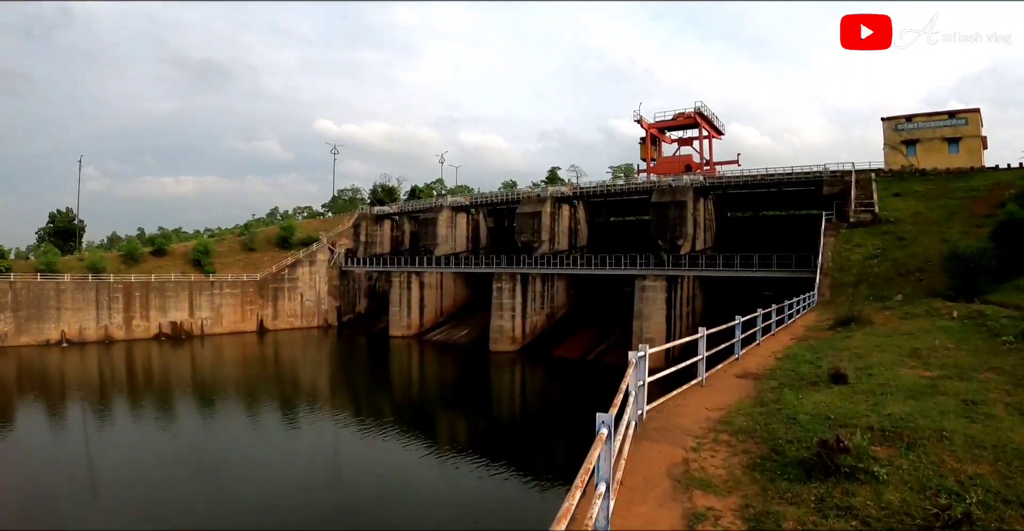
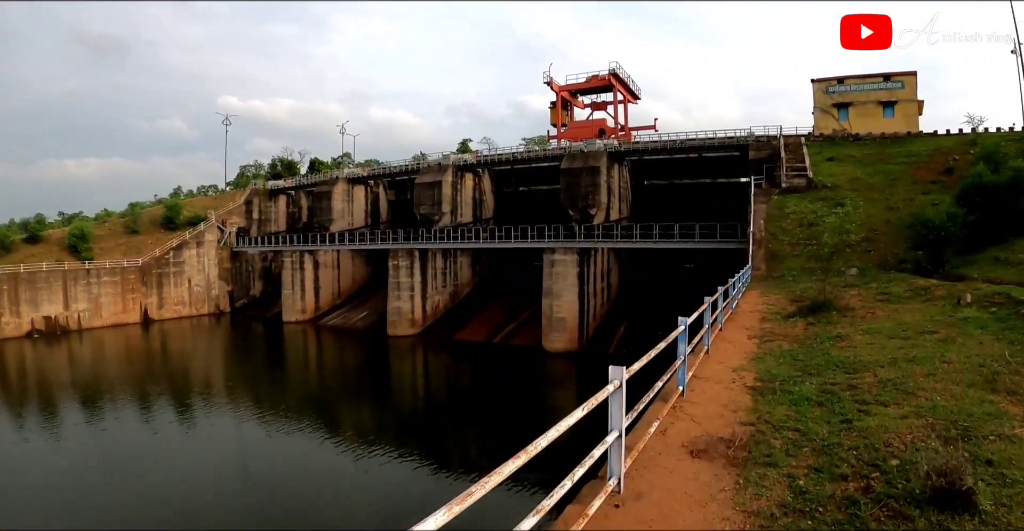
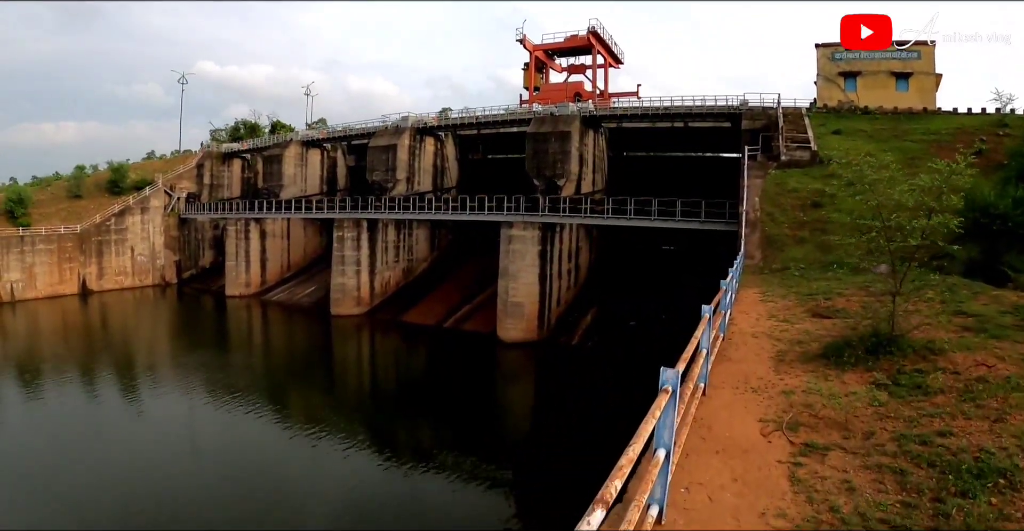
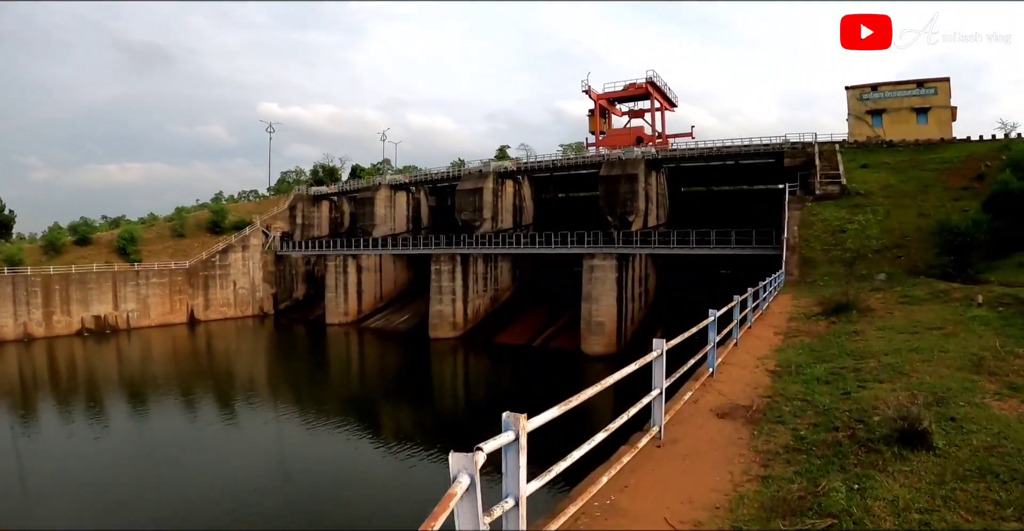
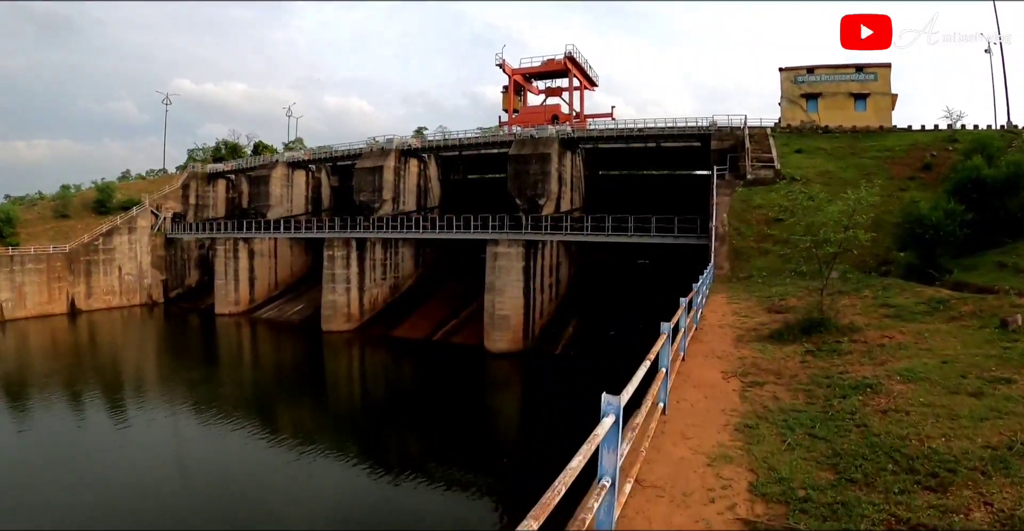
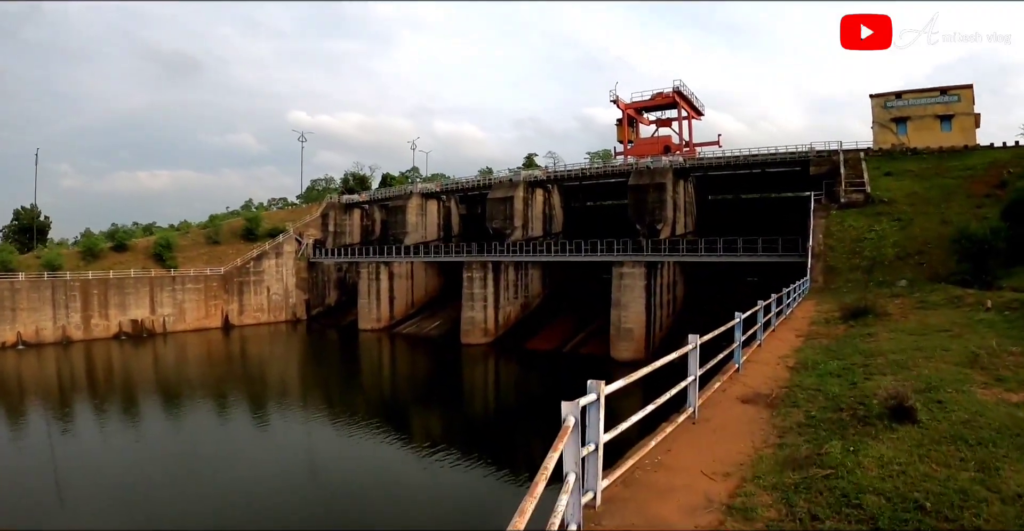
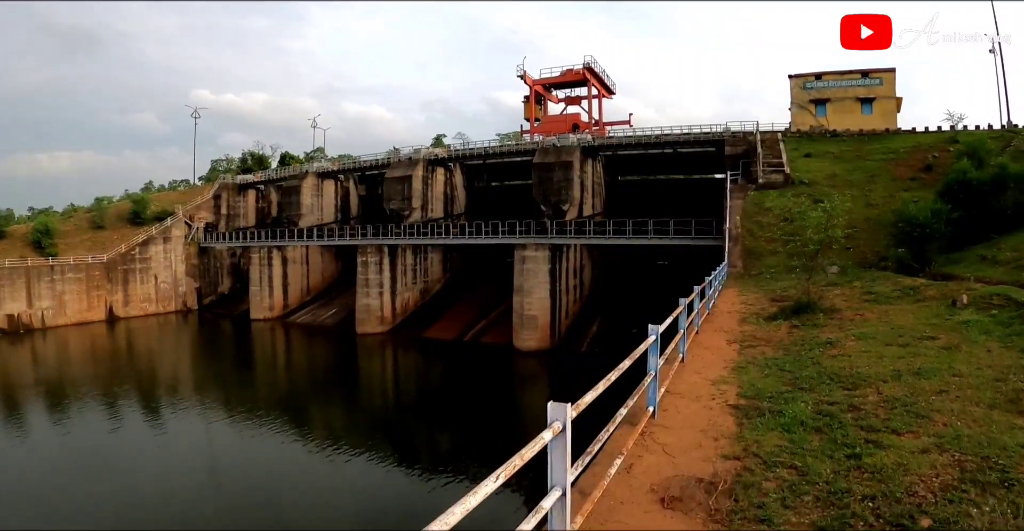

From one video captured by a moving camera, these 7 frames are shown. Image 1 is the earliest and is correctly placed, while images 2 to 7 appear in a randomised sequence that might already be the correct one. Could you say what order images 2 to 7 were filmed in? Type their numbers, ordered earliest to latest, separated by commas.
6, 4, 2, 7, 5, 3
